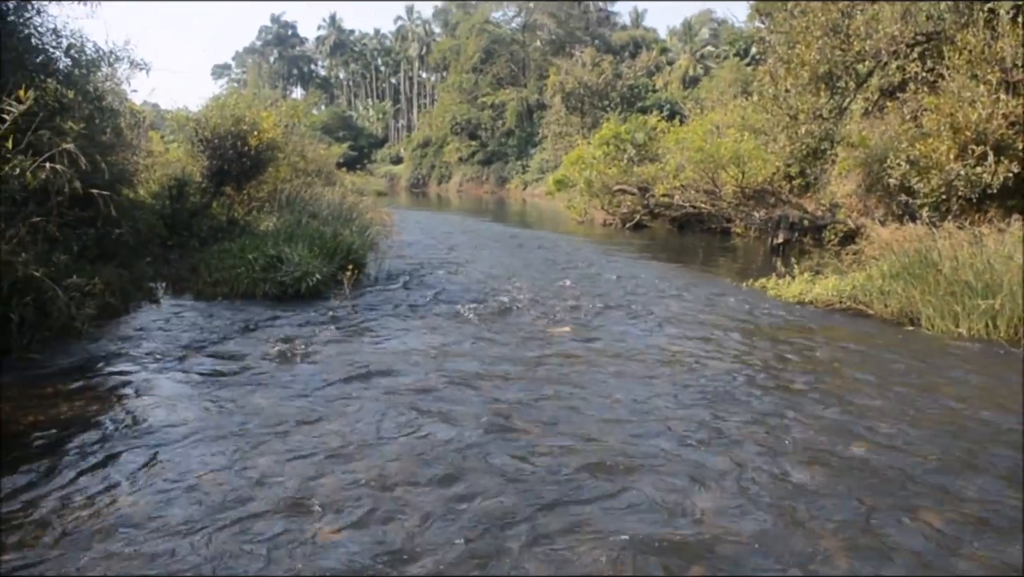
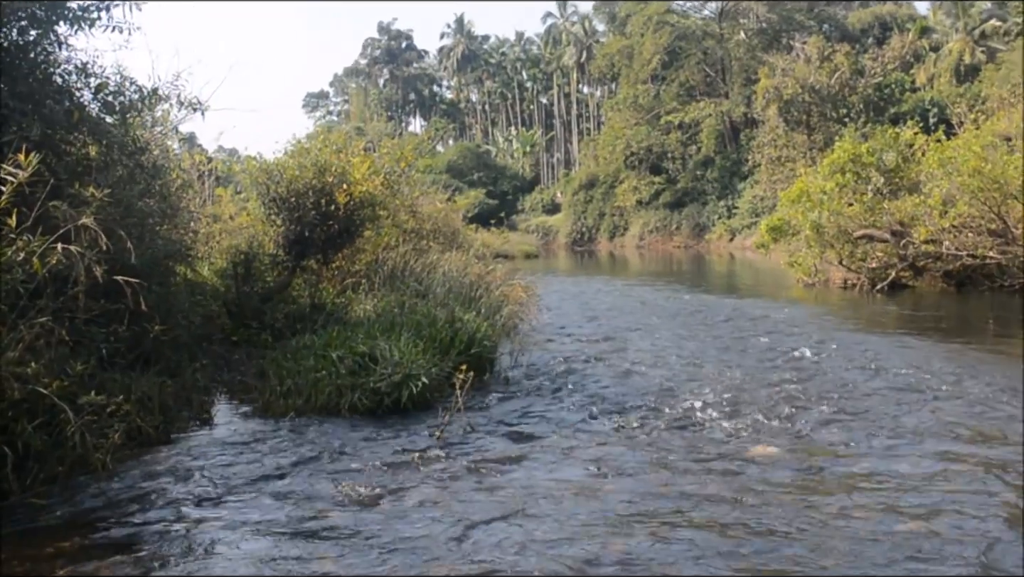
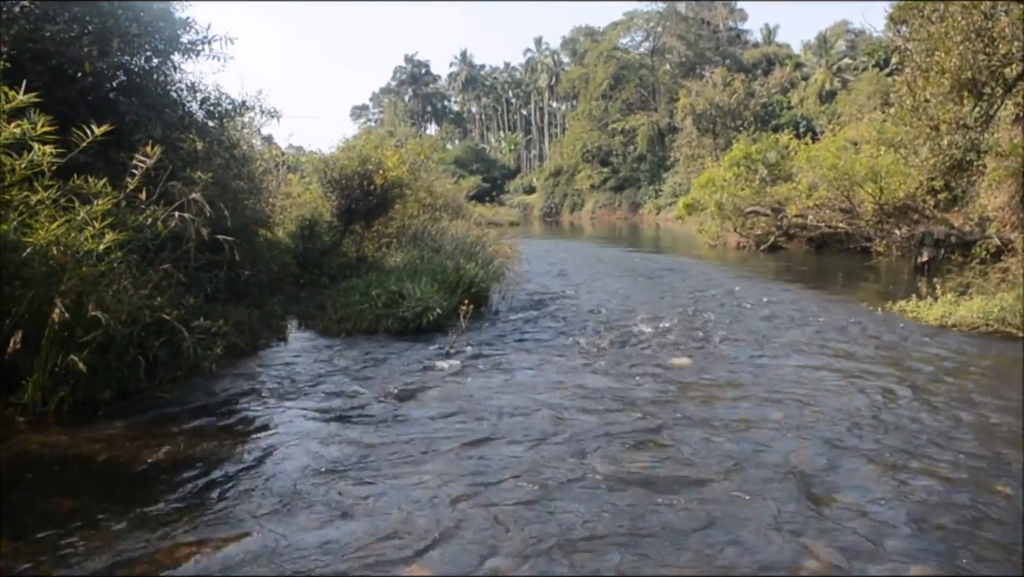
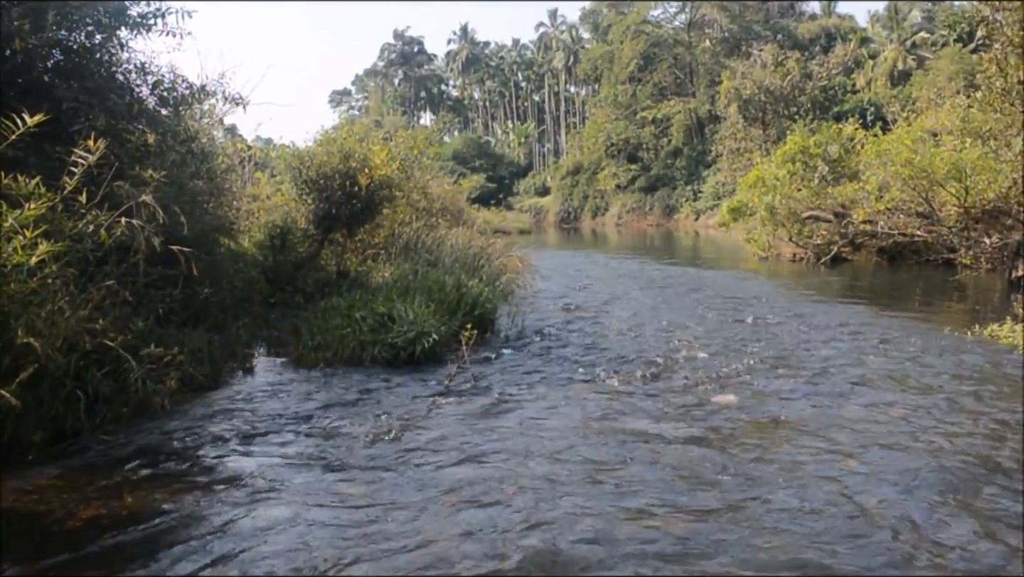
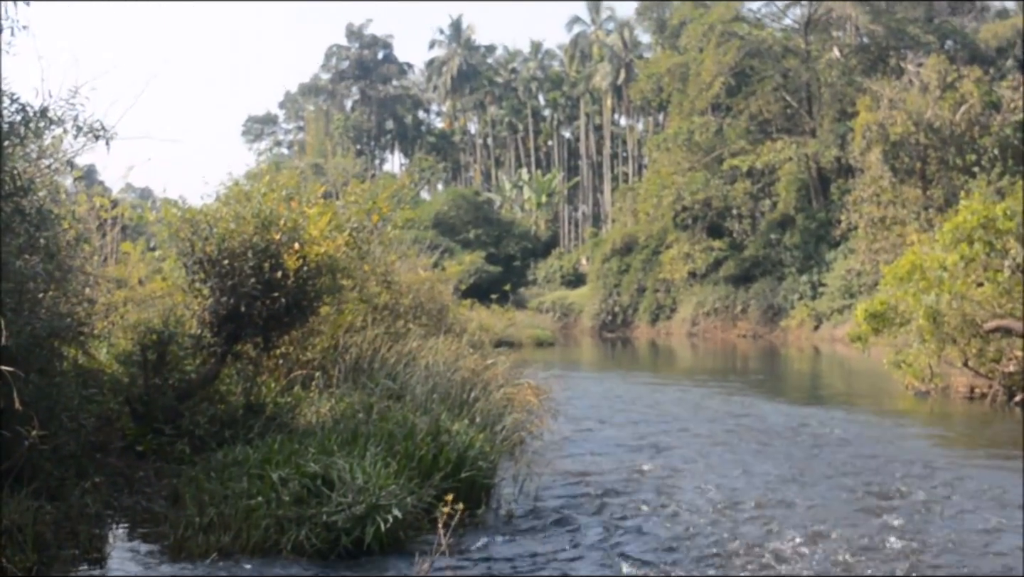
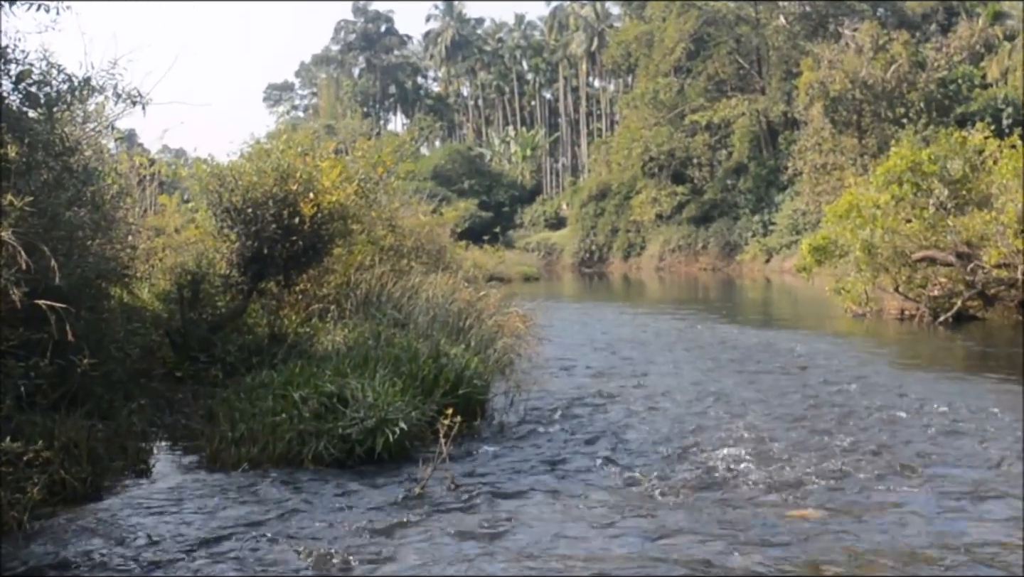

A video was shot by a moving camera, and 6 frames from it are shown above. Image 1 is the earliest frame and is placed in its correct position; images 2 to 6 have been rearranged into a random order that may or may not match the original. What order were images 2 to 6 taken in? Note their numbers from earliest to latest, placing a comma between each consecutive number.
3, 4, 2, 6, 5
